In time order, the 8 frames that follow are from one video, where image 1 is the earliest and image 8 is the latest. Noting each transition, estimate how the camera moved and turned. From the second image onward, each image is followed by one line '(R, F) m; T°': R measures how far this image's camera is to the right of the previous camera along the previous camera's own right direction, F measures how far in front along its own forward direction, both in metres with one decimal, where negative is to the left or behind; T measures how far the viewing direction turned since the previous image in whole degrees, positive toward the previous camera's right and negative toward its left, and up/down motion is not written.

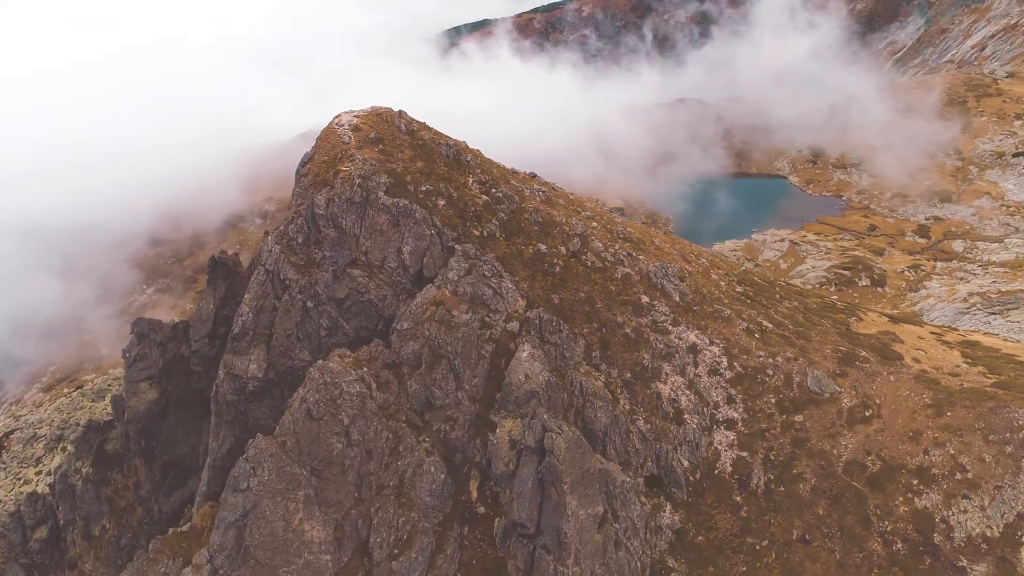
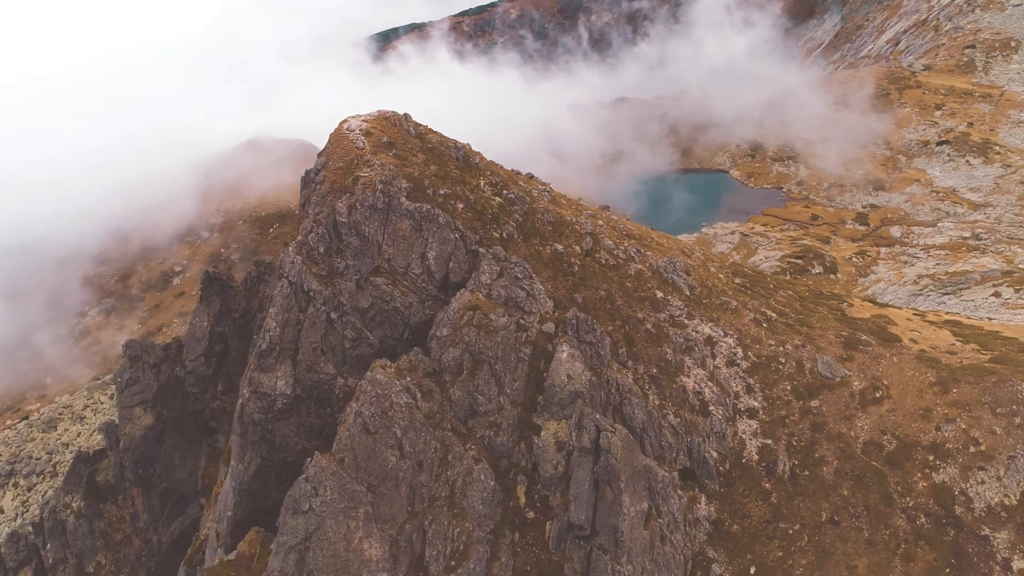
(-7.6, +0.9) m; +5°
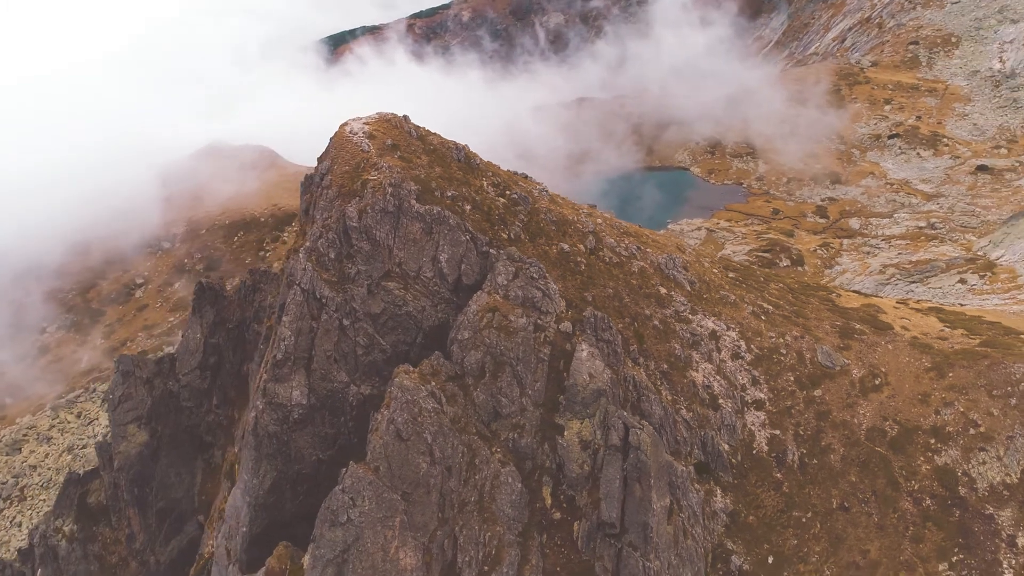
(-4.6, +0.5) m; +3°
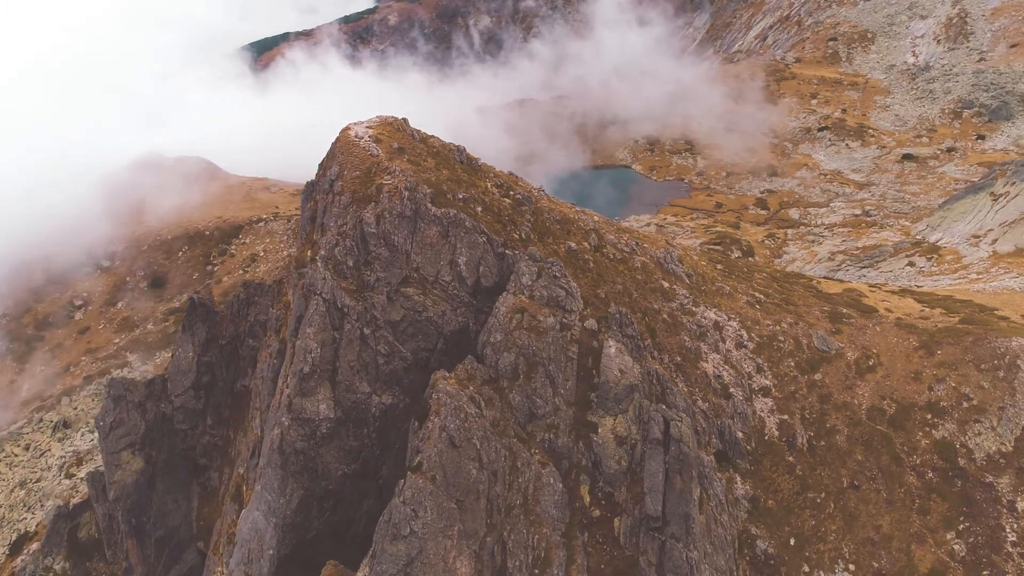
(-6.8, +0.7) m; +5°
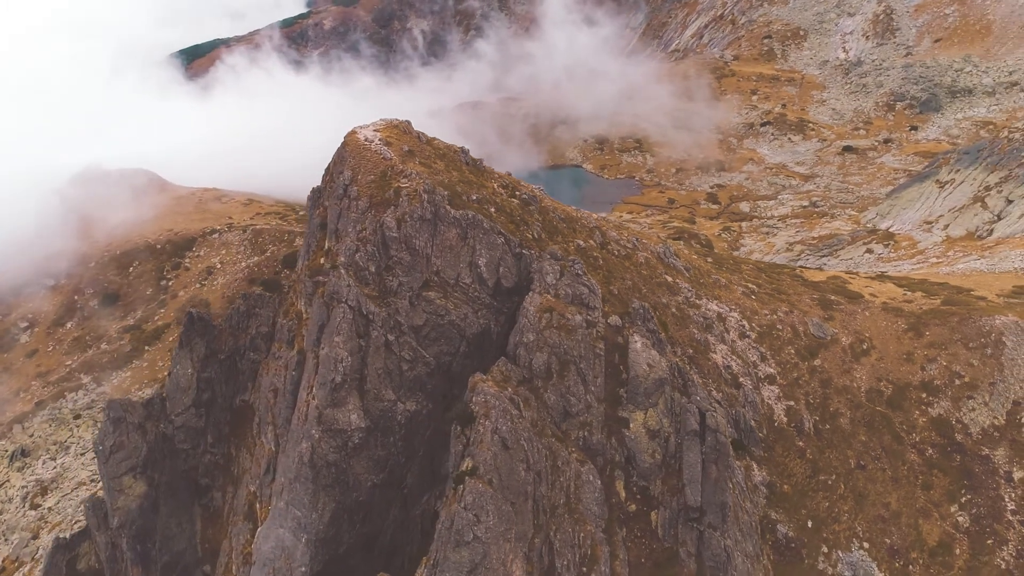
(-6.1, +0.5) m; +5°
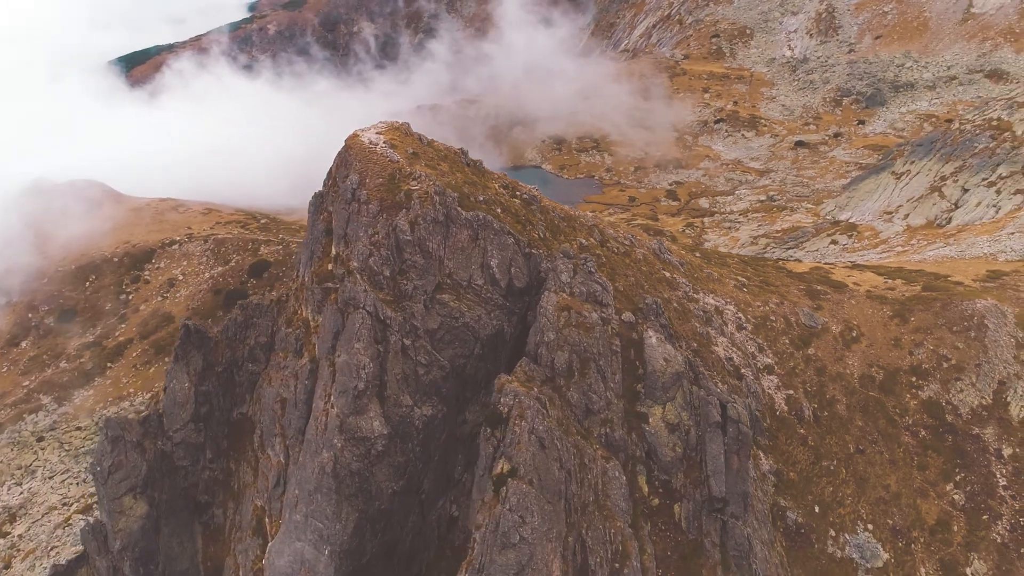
(-4.6, +0.3) m; +4°
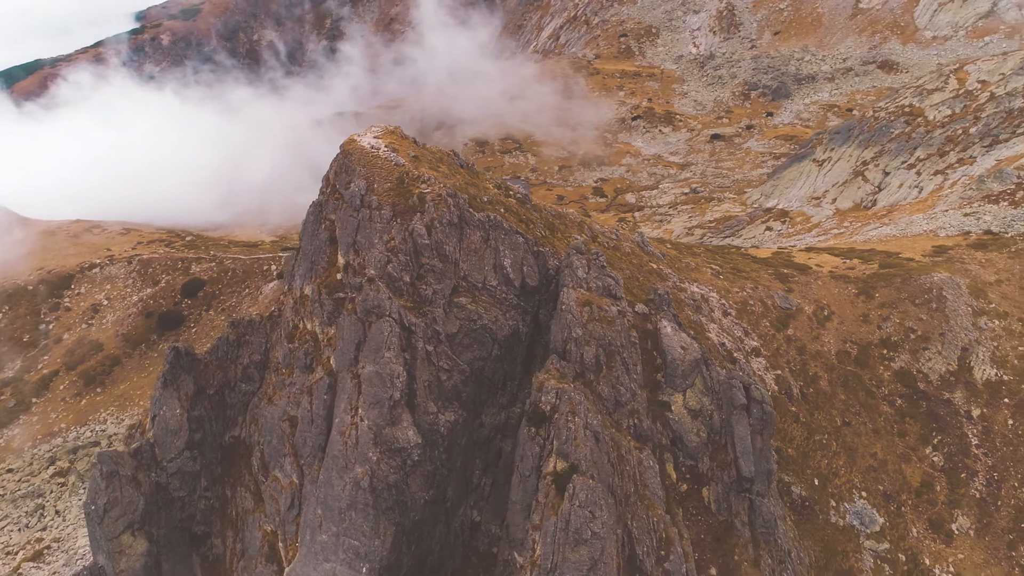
(-7.7, +0.7) m; +7°
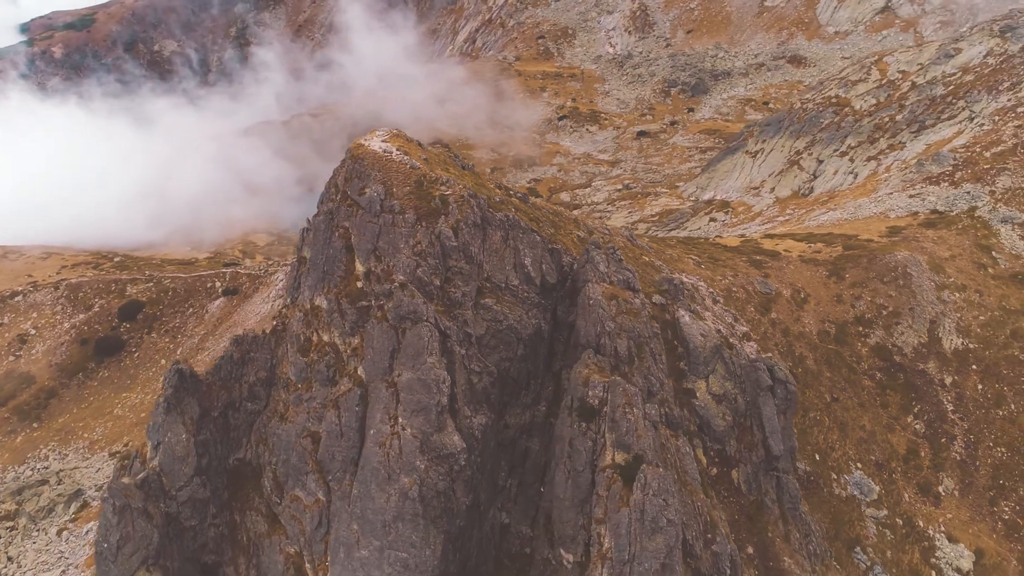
(-7.8, +0.6) m; +6°
